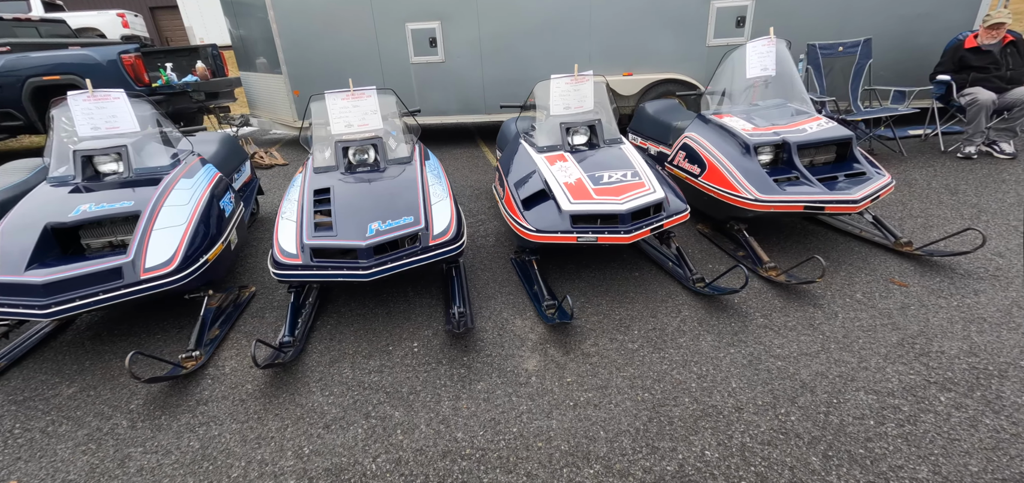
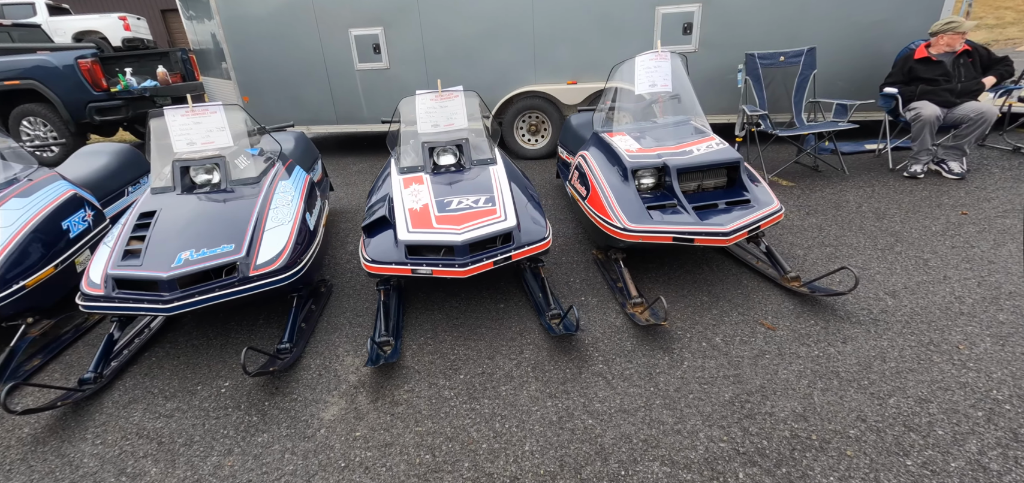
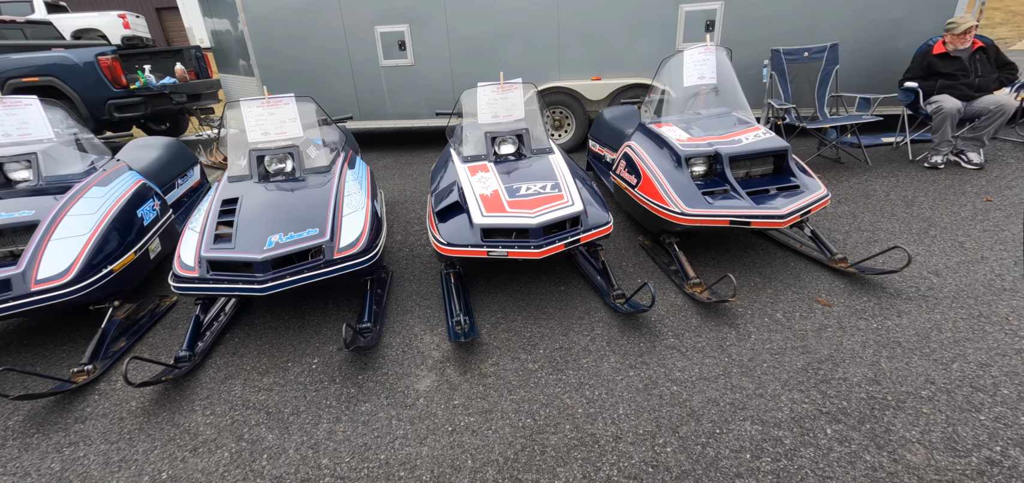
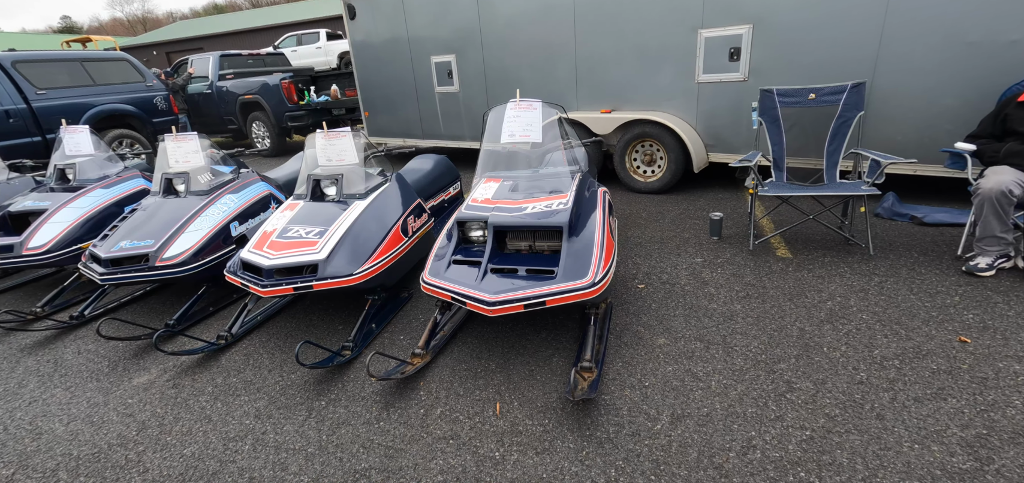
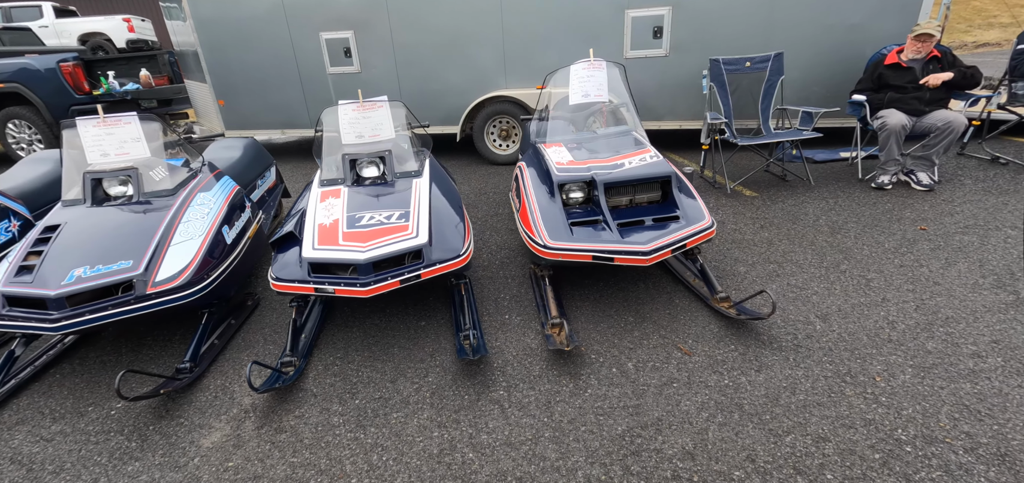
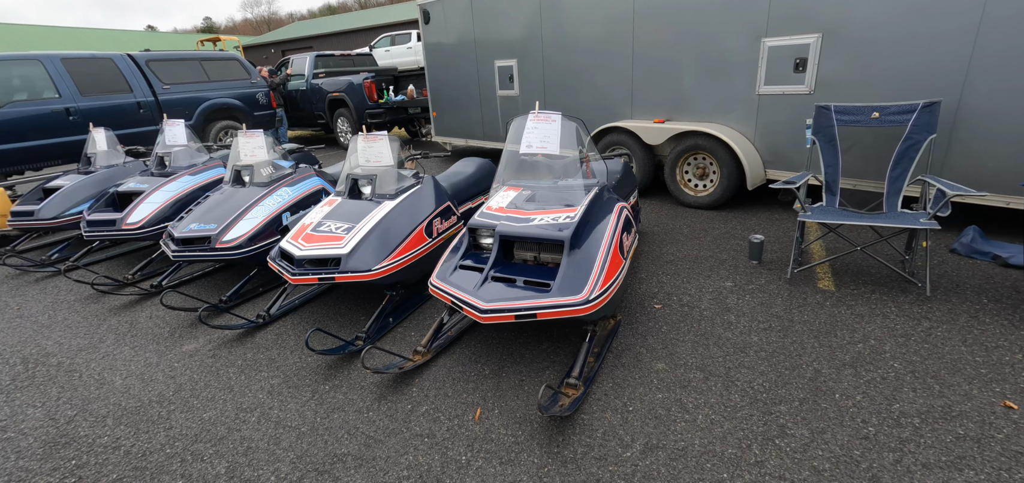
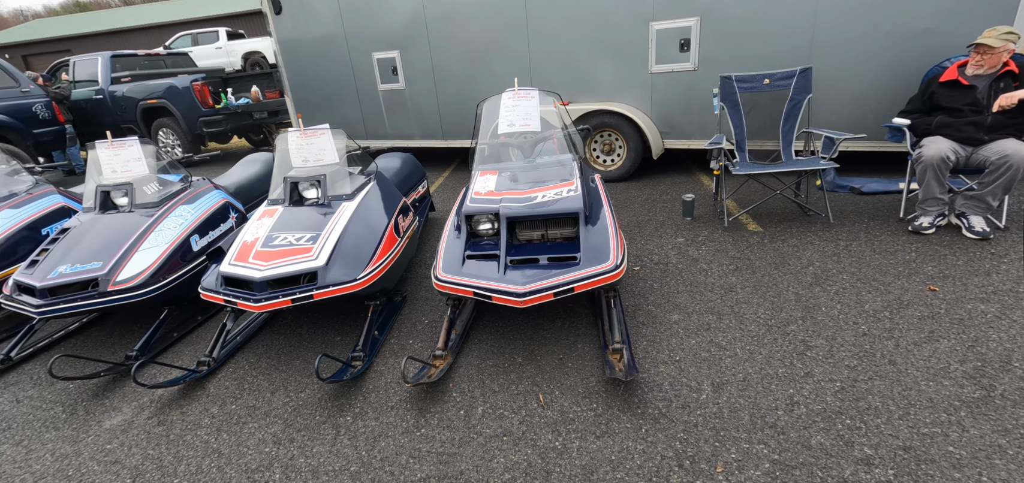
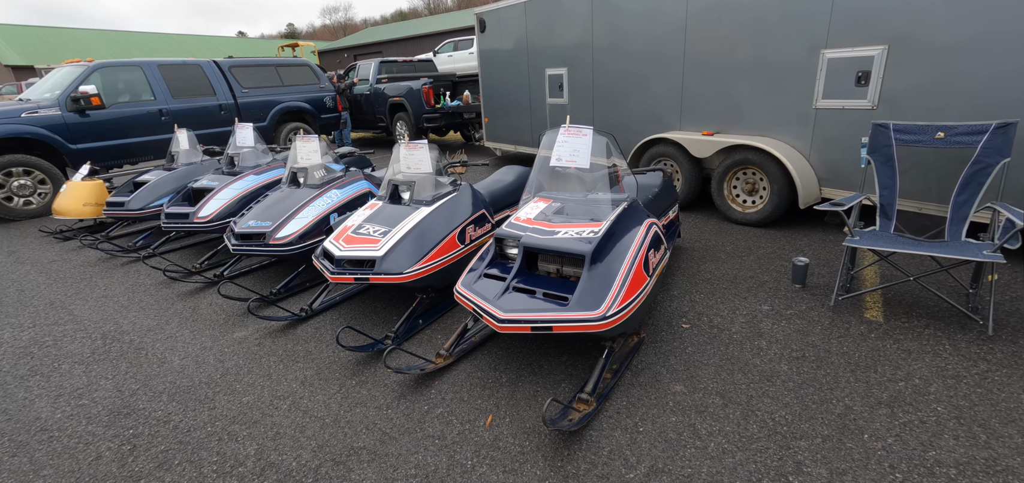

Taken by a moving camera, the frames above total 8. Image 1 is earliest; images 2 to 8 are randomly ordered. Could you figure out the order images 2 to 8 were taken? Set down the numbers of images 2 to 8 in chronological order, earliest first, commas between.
3, 2, 5, 7, 4, 6, 8
